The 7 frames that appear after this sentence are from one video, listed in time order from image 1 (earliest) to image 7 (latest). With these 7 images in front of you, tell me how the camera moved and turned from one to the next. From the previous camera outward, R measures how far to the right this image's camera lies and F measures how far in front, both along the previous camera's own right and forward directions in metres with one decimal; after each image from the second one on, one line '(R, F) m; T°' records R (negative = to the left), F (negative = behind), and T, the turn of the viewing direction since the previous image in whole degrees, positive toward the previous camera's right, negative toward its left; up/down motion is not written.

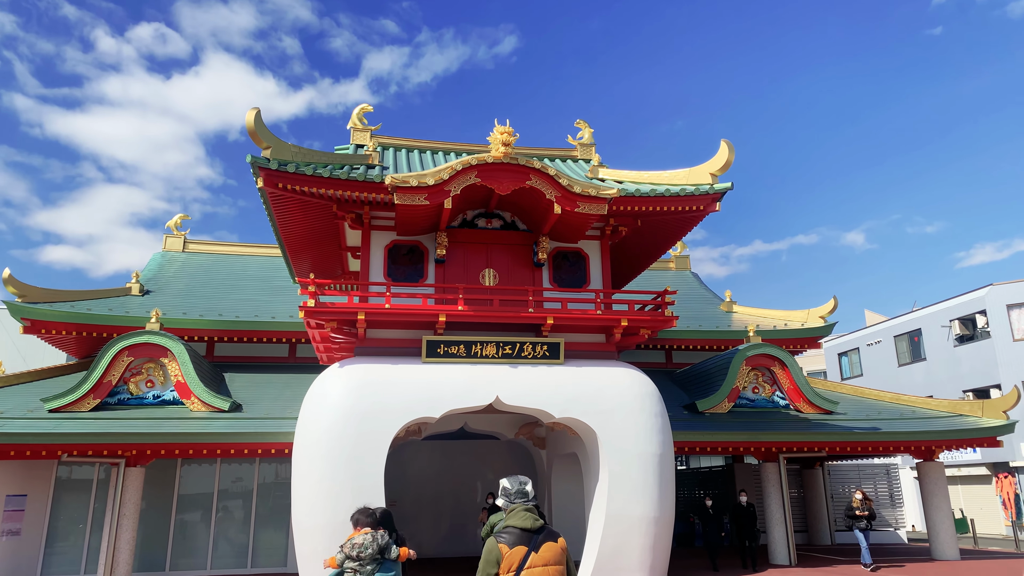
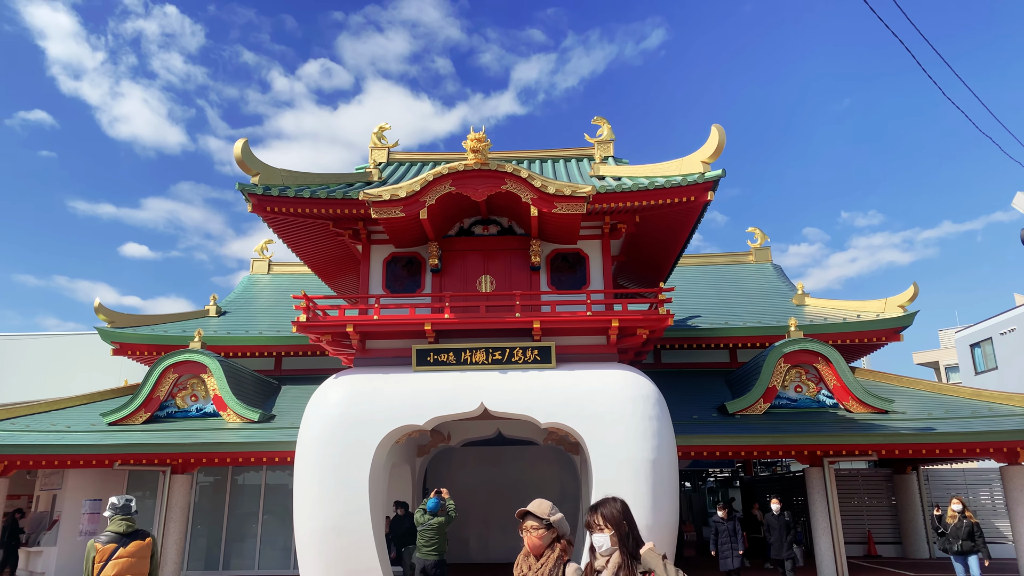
(+2.2, +0.3) m; -11°
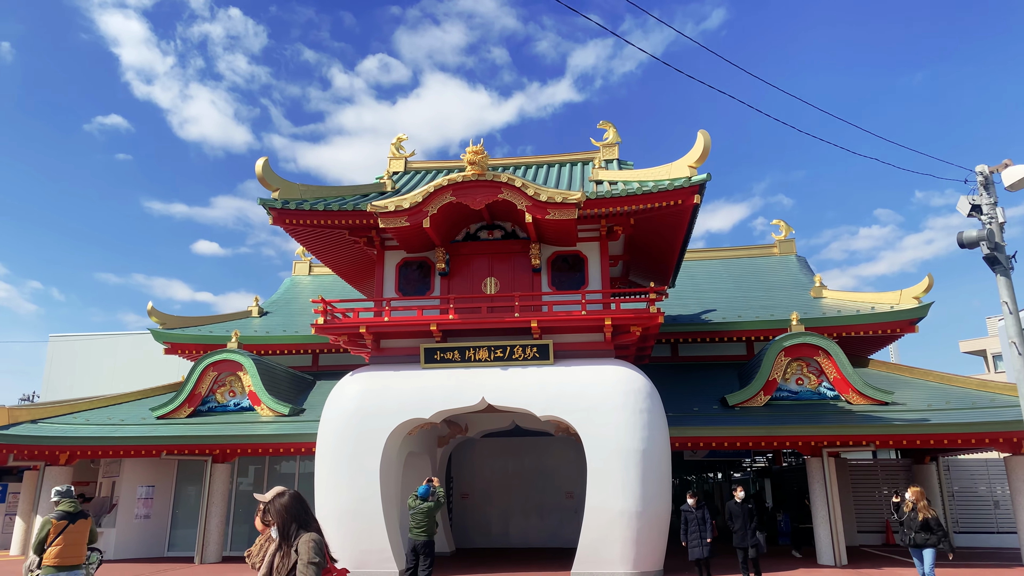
(+0.8, -0.7) m; -4°
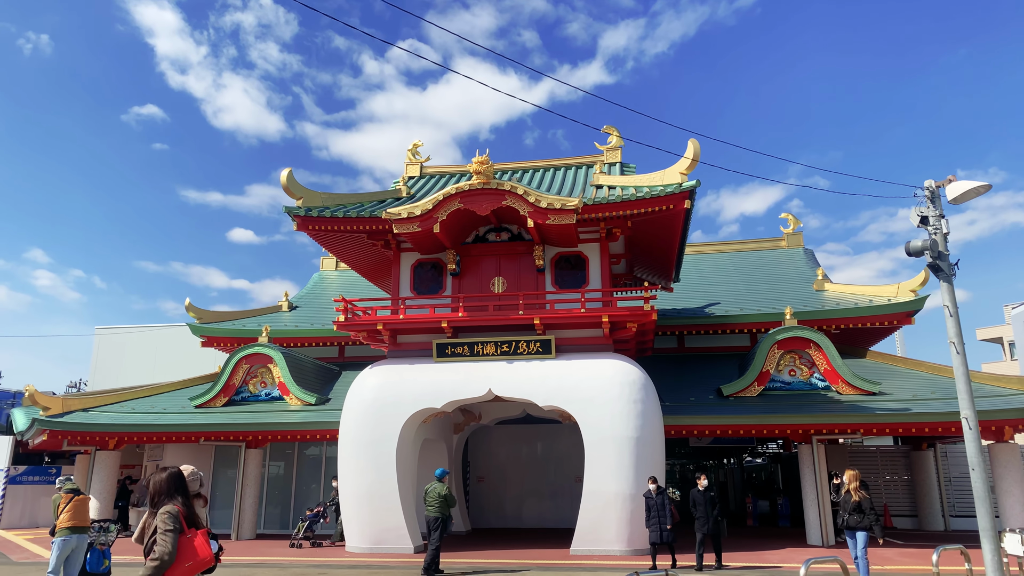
(+0.4, -0.9) m; -2°
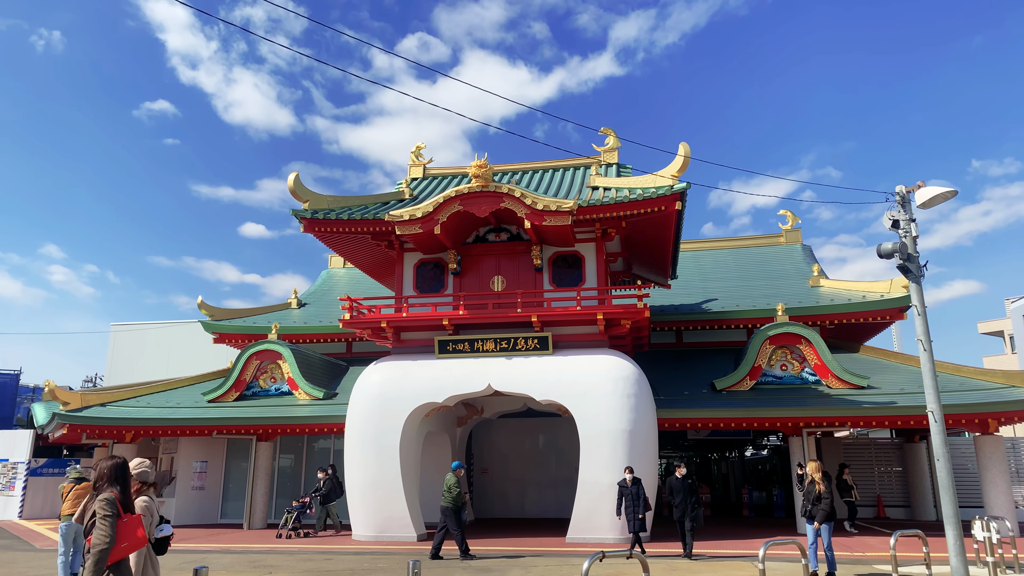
(+0.2, -0.4) m; -1°
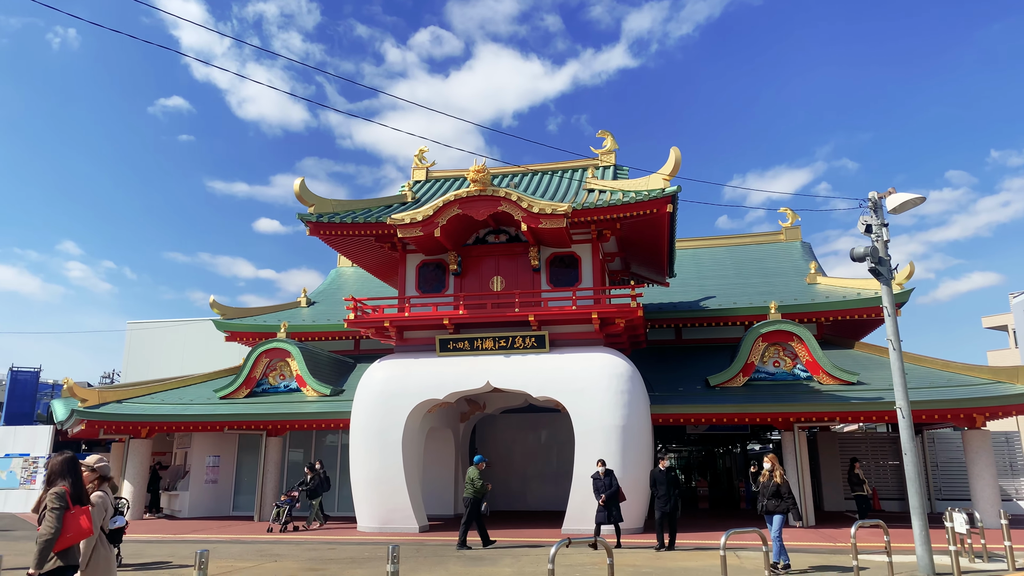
(+0.2, -0.4) m; -1°
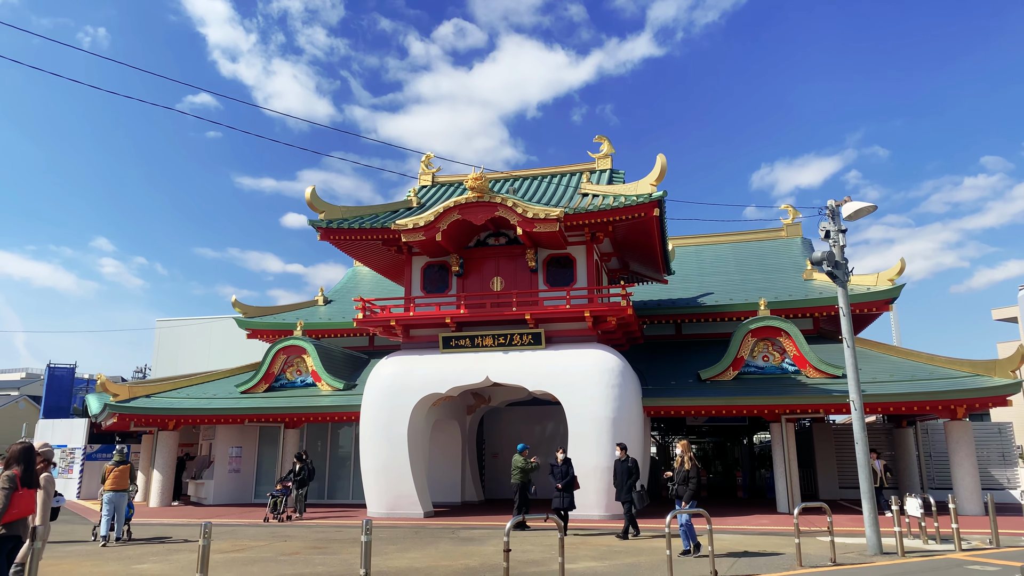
(+0.5, -0.8) m; -2°
